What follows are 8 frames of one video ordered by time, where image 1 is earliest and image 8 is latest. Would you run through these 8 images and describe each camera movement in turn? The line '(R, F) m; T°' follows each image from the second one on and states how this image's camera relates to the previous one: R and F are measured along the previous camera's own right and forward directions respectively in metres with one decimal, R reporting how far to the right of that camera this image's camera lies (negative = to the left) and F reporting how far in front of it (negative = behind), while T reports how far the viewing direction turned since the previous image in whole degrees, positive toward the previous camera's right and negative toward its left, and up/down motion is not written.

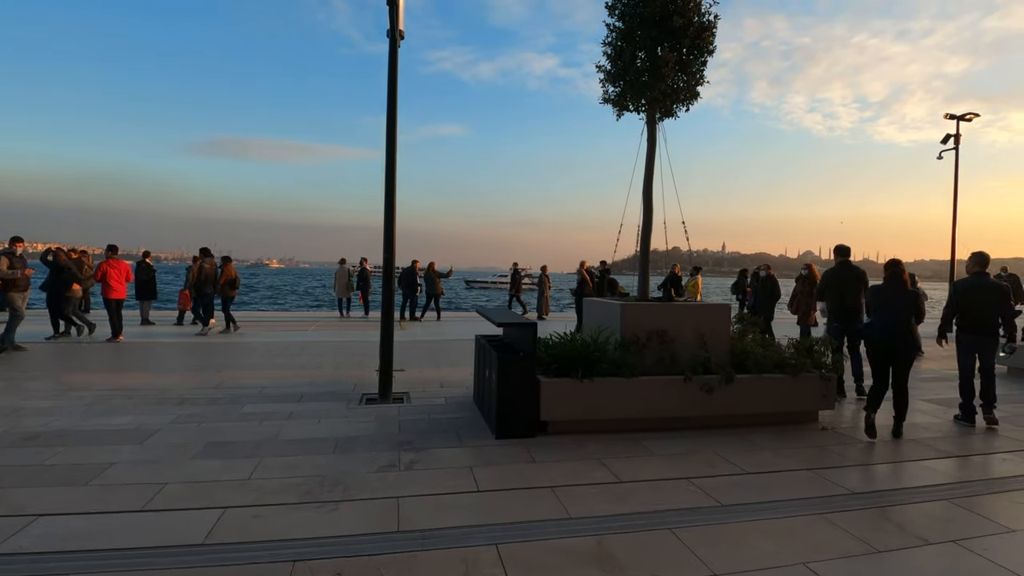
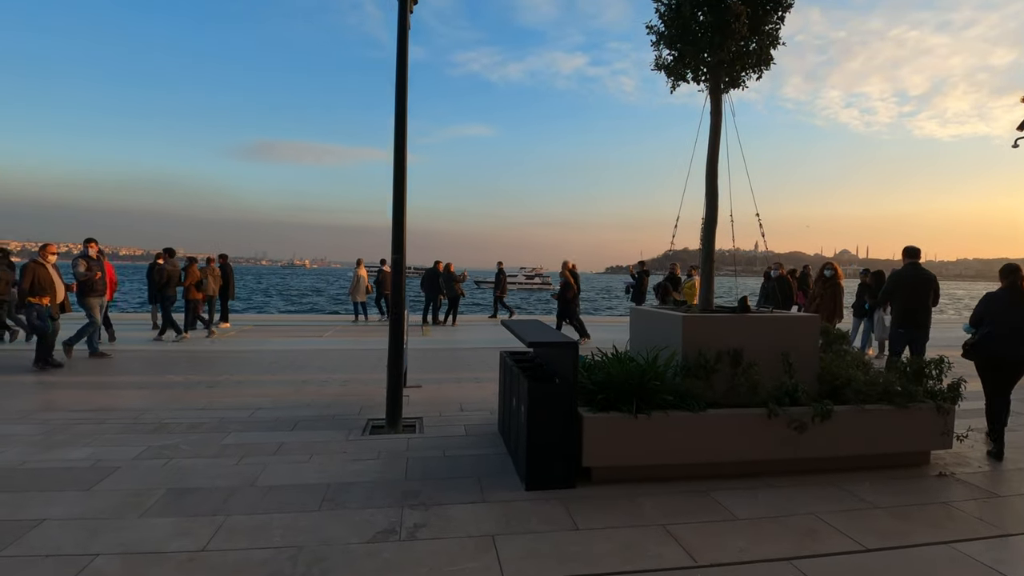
(0.0, +1.1) m; -3°
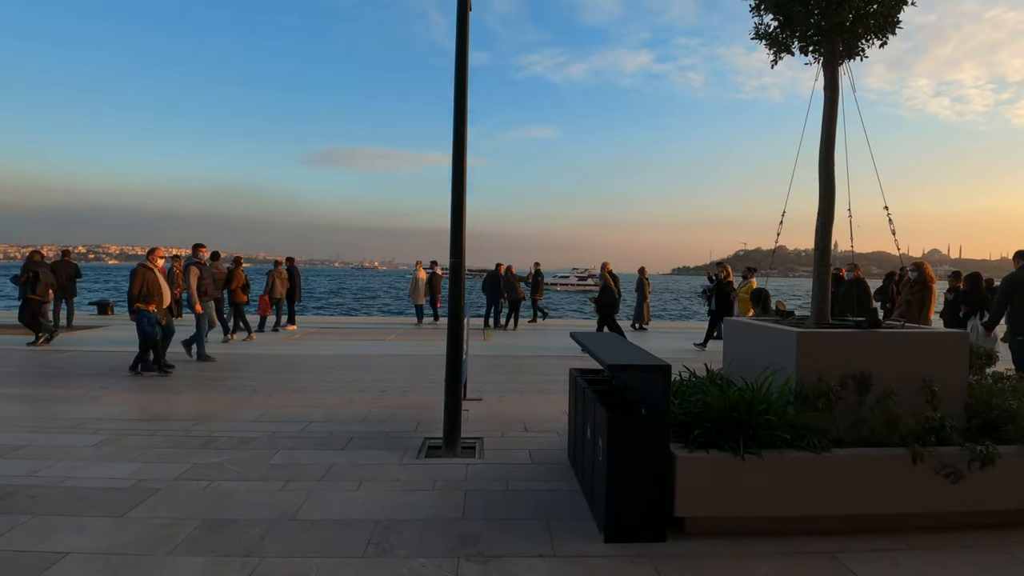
(-0.1, +0.6) m; -6°
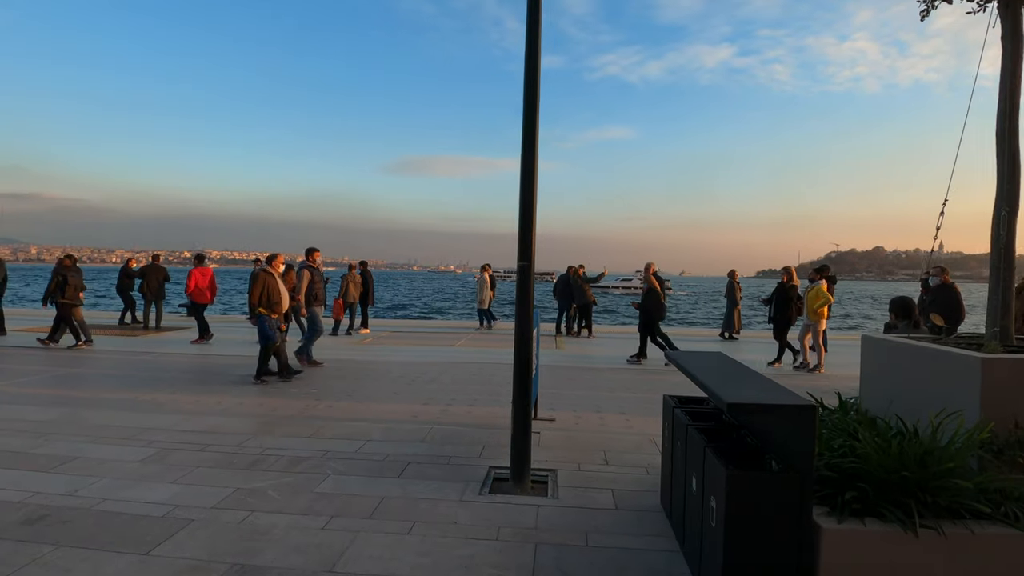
(0.0, +0.8) m; -7°
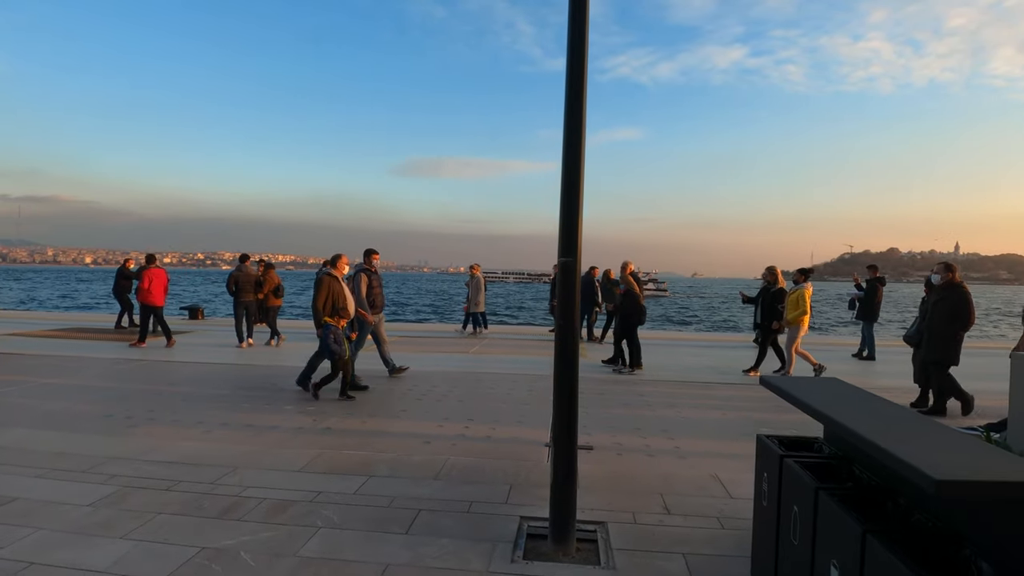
(-0.2, +1.0) m; -1°
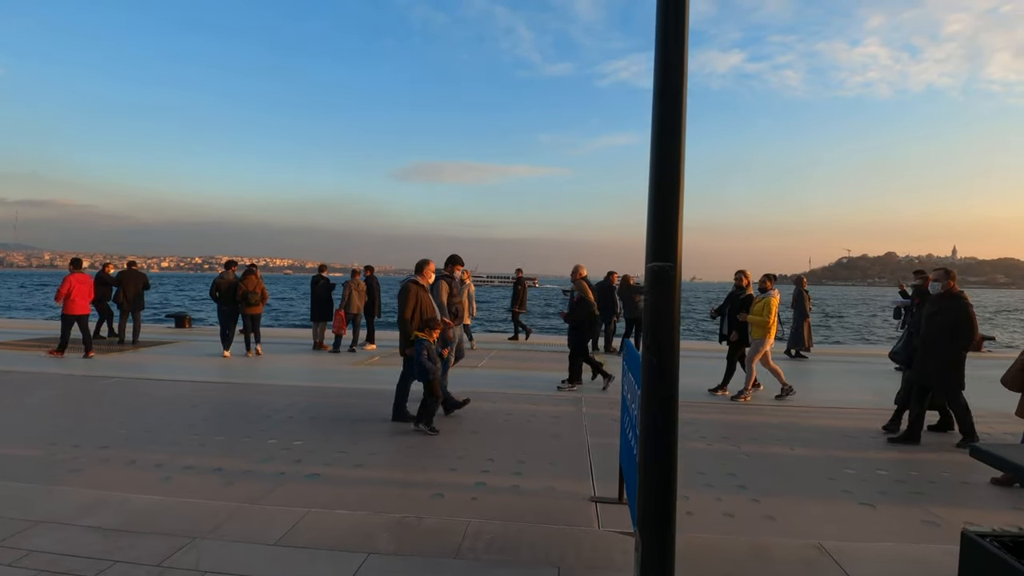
(-0.3, +1.1) m; 0°
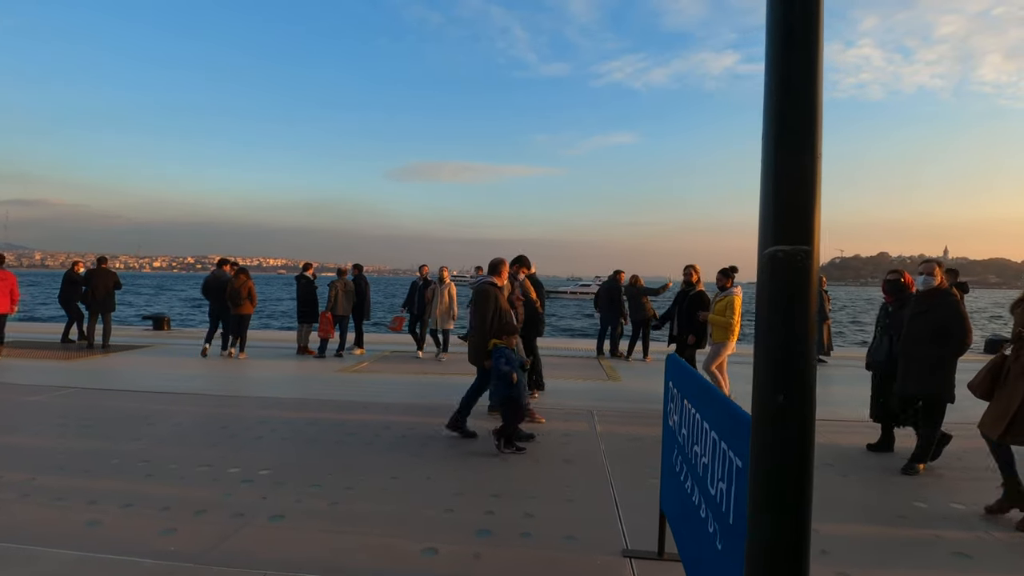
(-0.1, +0.9) m; 0°
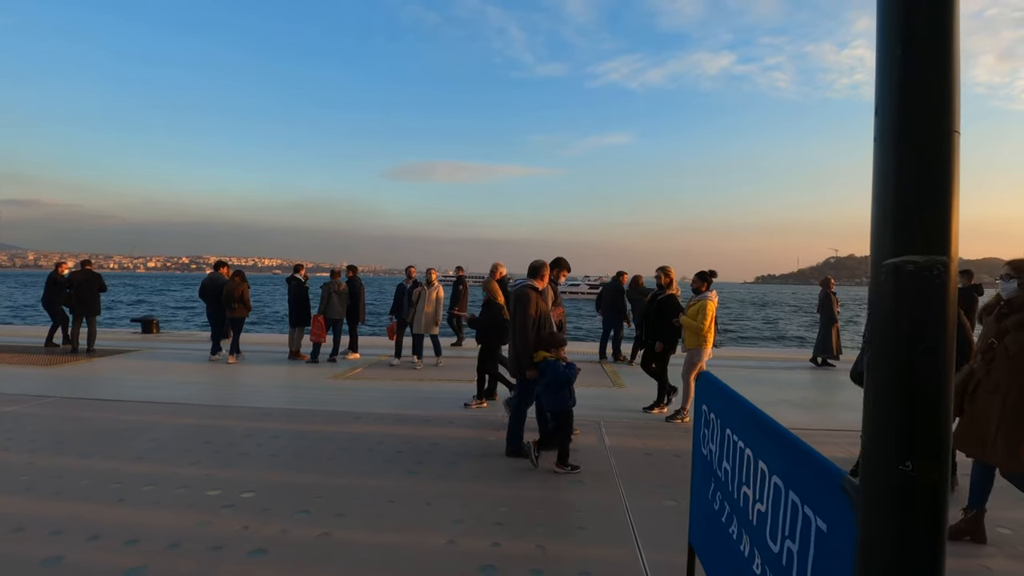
(-0.1, +0.4) m; 0°
